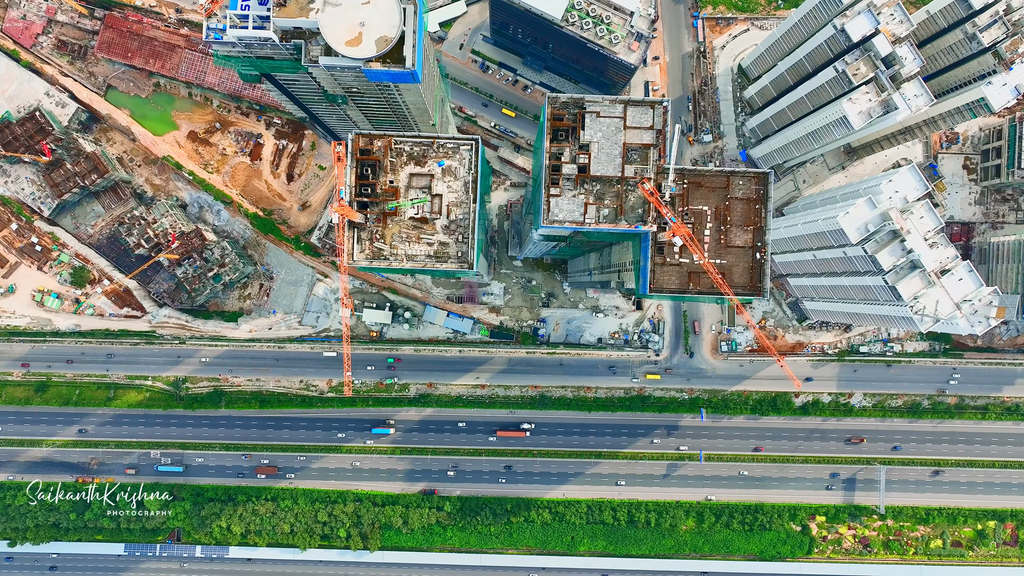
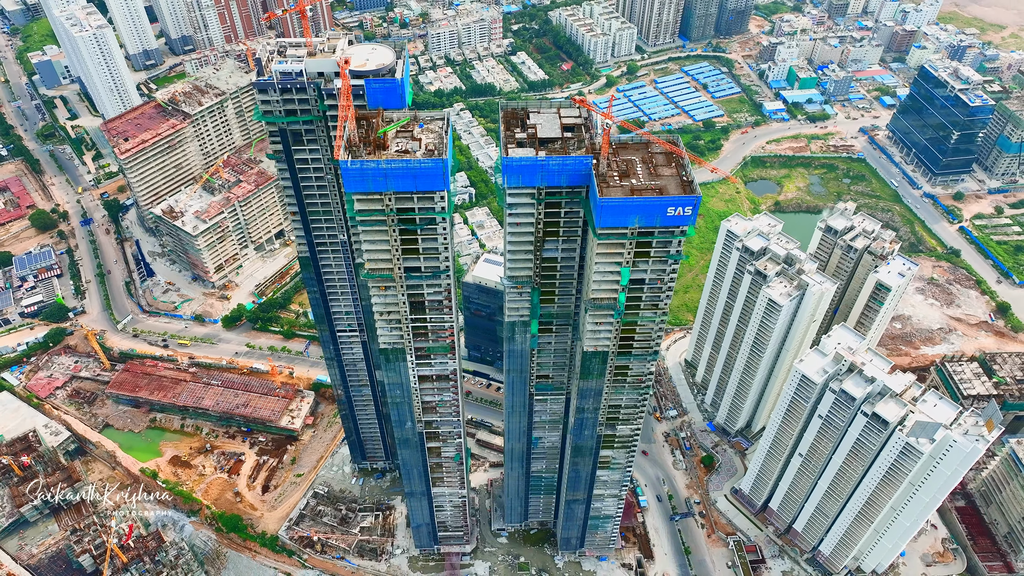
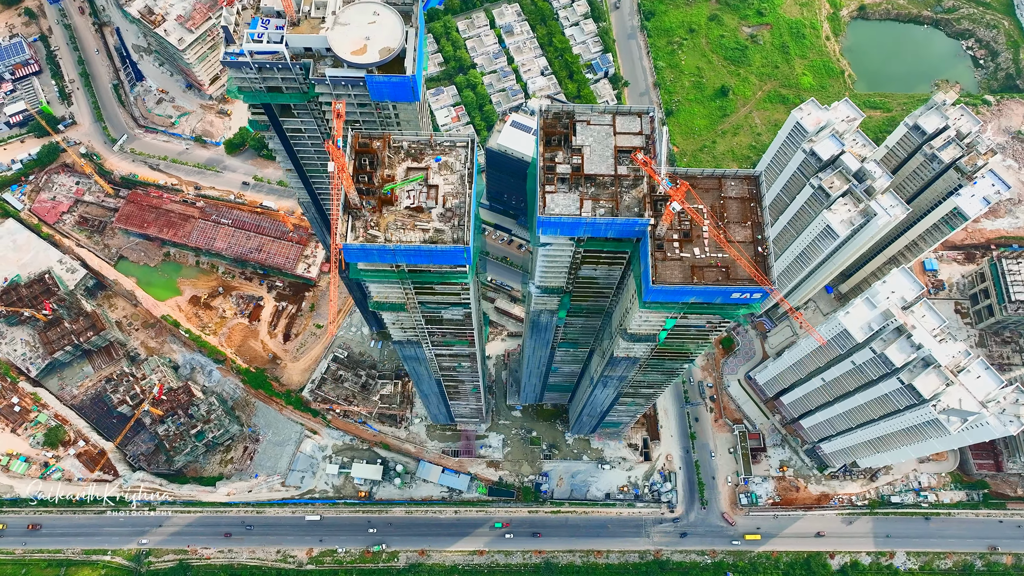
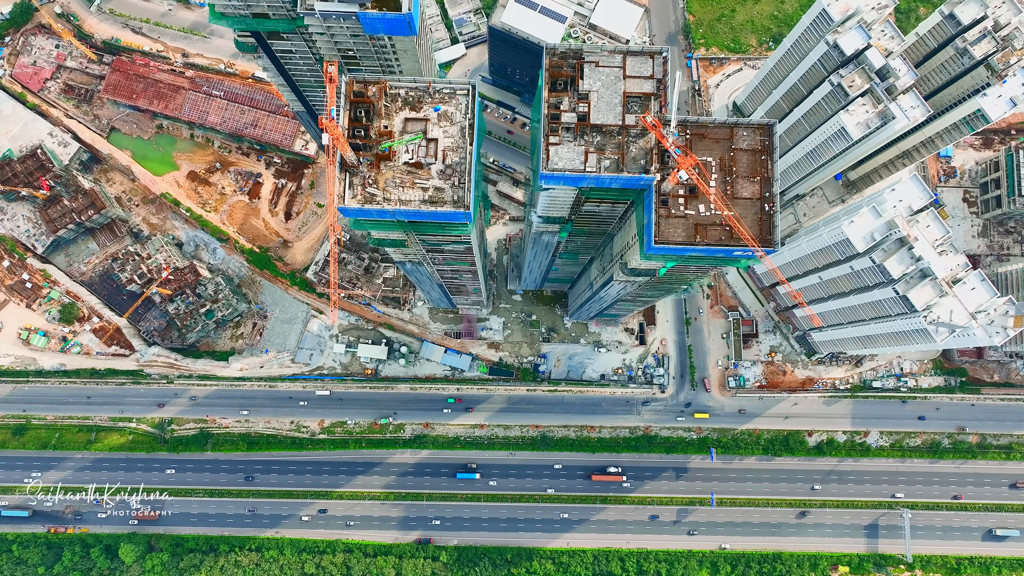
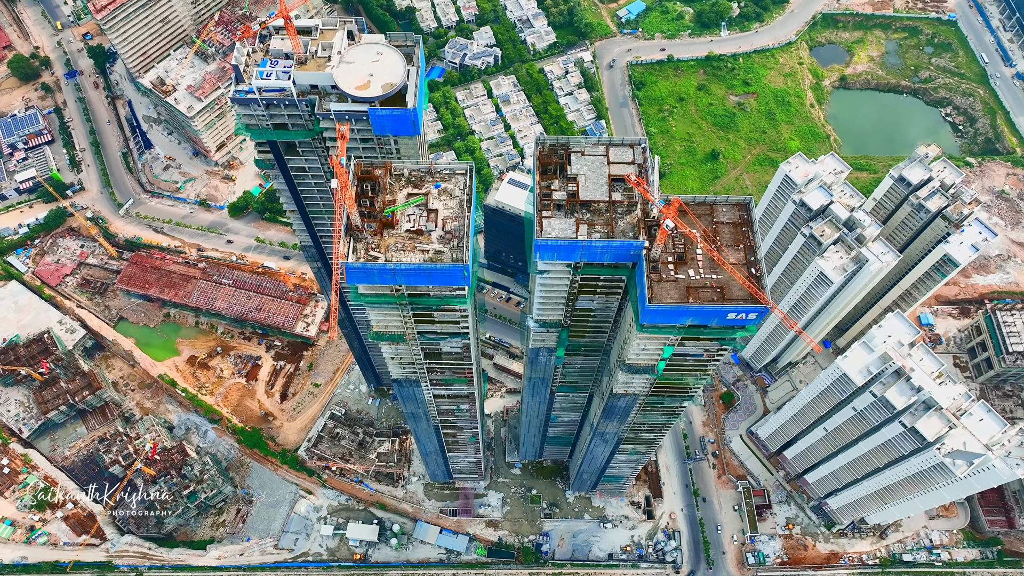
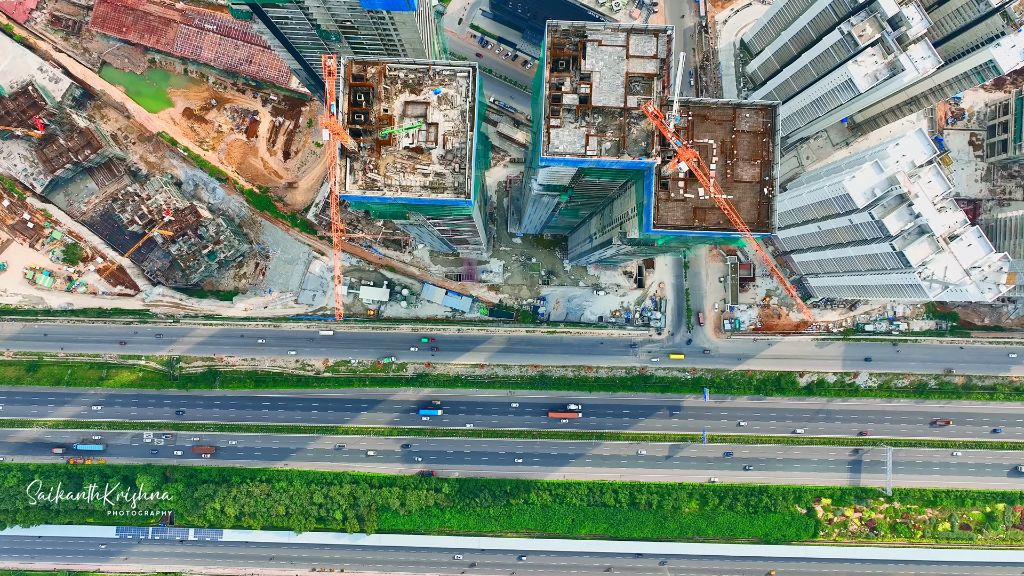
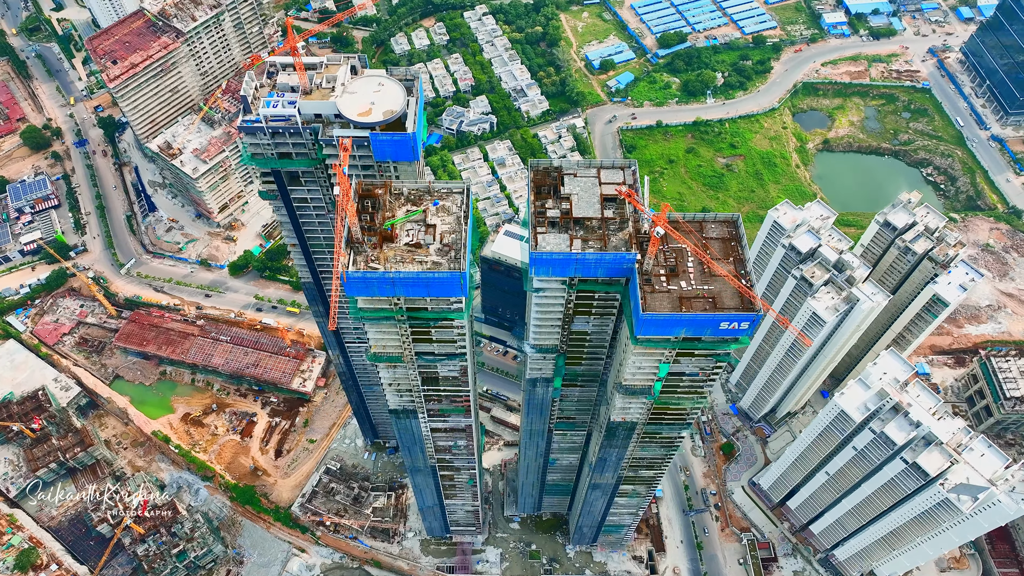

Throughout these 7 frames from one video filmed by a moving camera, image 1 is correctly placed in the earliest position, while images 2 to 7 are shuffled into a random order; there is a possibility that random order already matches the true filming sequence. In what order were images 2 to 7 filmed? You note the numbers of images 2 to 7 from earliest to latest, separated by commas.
6, 4, 3, 5, 7, 2
